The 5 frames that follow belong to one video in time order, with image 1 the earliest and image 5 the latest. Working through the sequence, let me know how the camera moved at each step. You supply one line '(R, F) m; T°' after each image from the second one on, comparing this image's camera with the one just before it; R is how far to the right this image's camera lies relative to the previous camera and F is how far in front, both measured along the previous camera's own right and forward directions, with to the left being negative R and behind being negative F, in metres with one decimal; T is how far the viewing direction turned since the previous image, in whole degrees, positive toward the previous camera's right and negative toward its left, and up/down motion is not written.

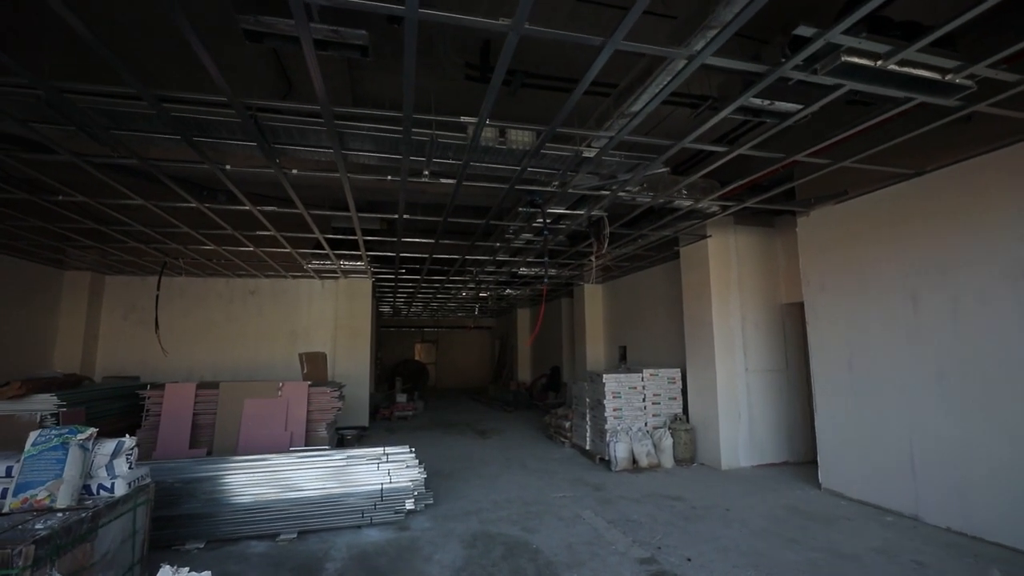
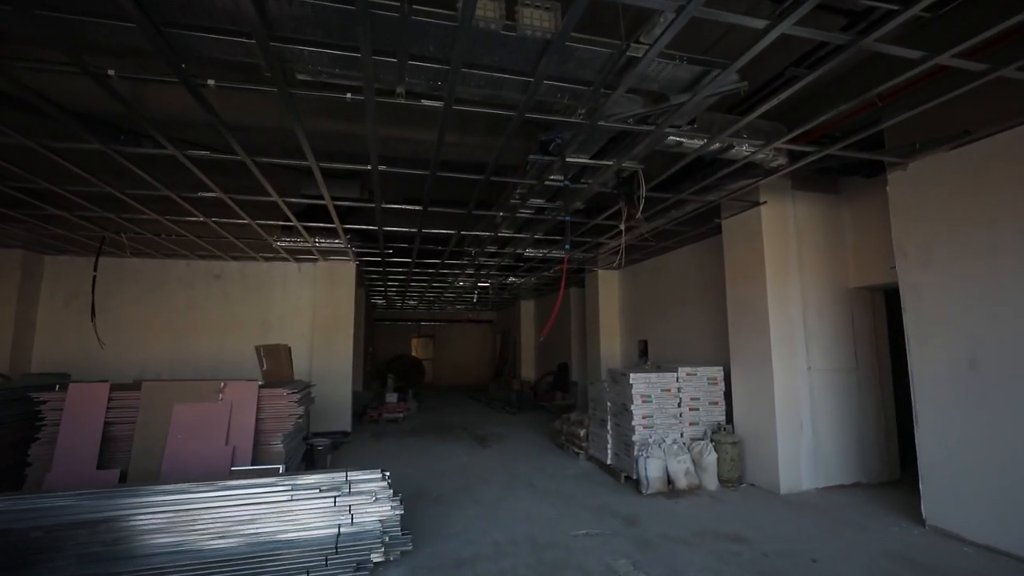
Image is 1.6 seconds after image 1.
(0.0, +1.1) m; 0°
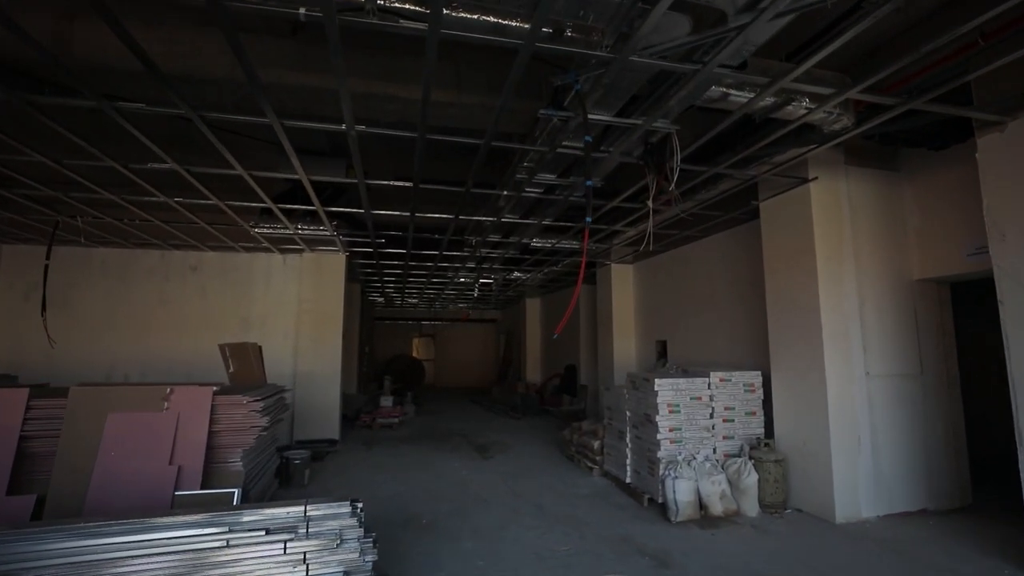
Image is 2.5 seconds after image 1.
(0.0, +0.6) m; 0°
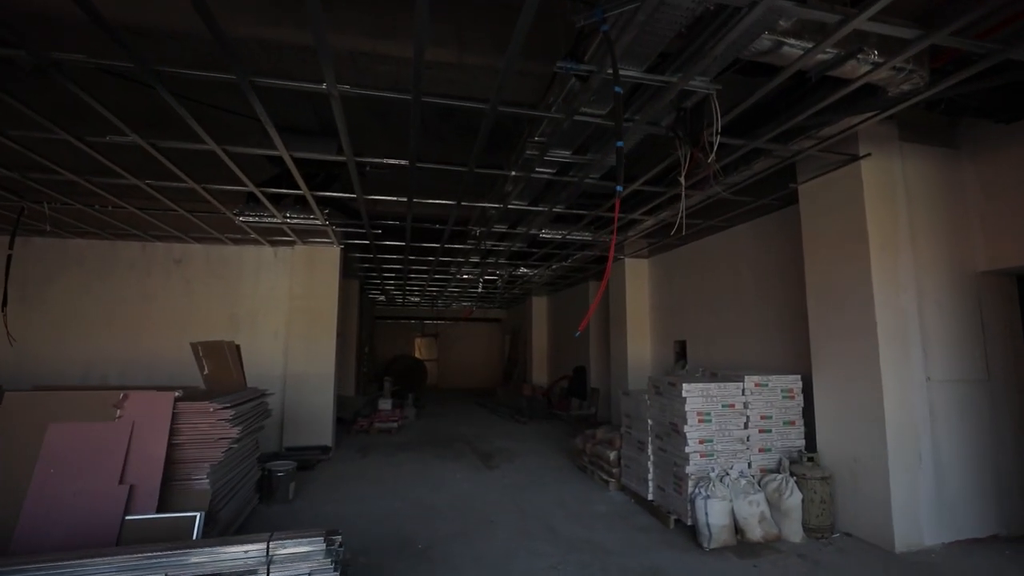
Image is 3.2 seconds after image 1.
(0.0, +0.5) m; 0°
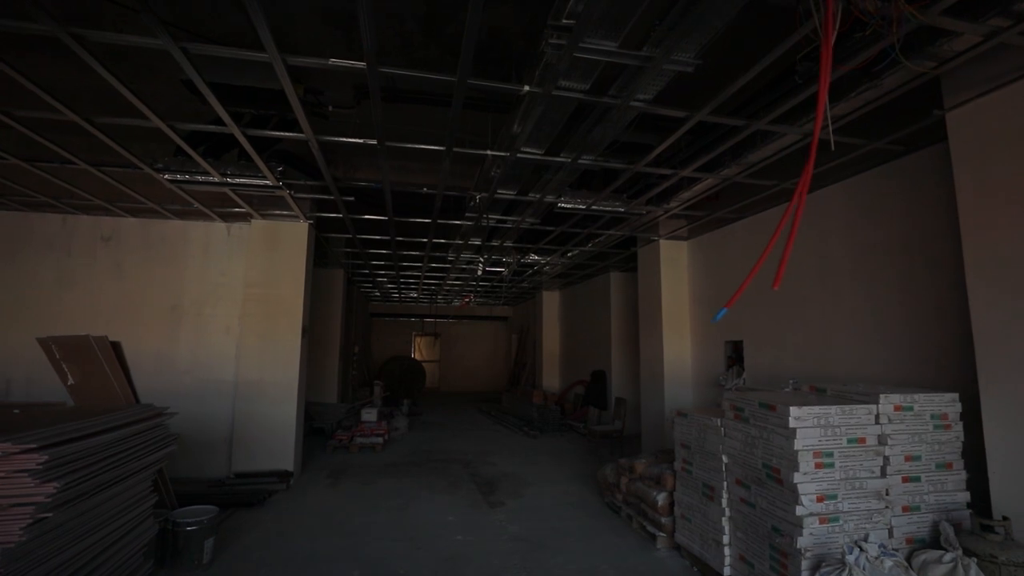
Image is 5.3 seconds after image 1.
(0.0, +1.2) m; -1°
